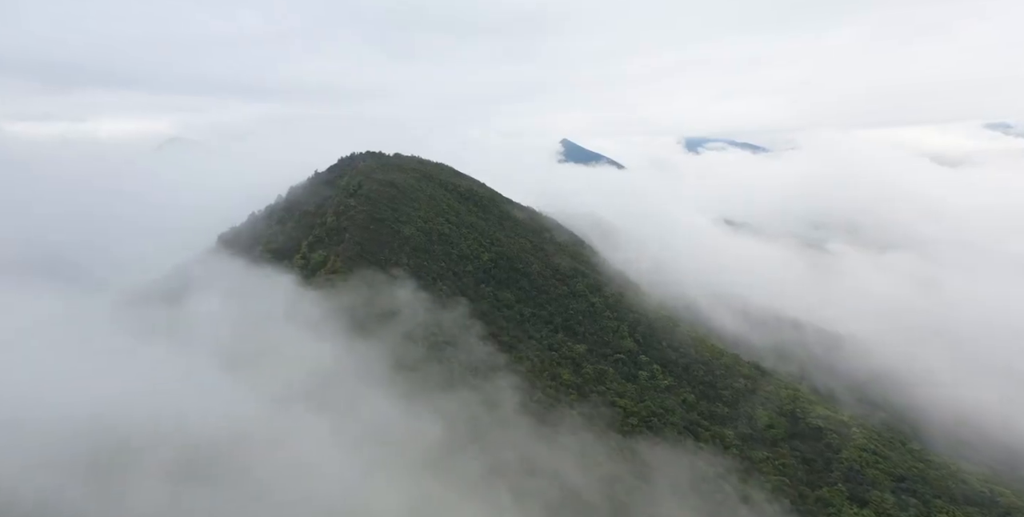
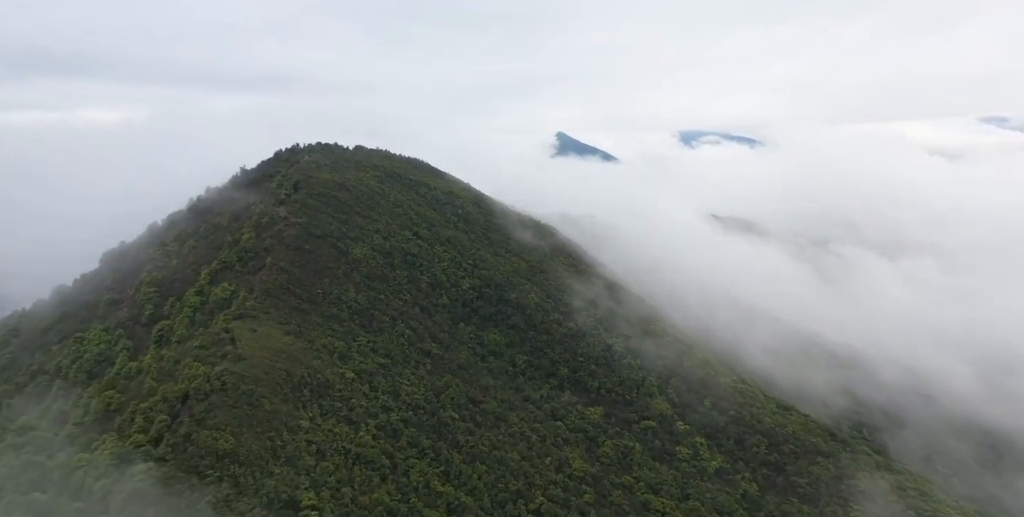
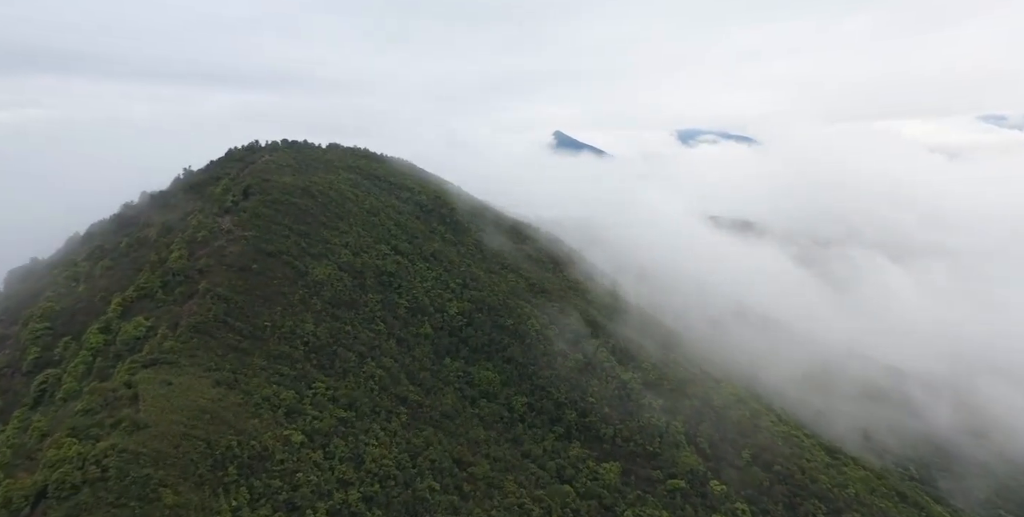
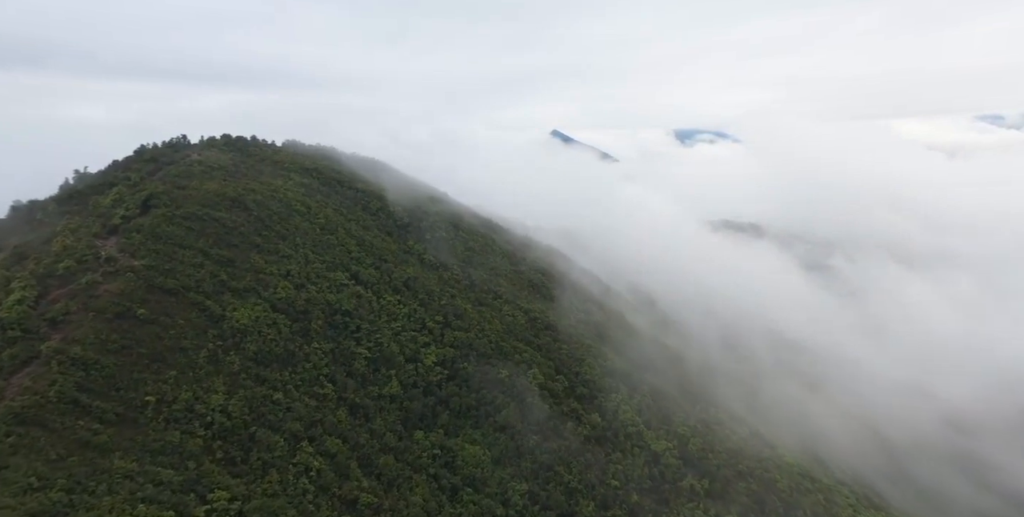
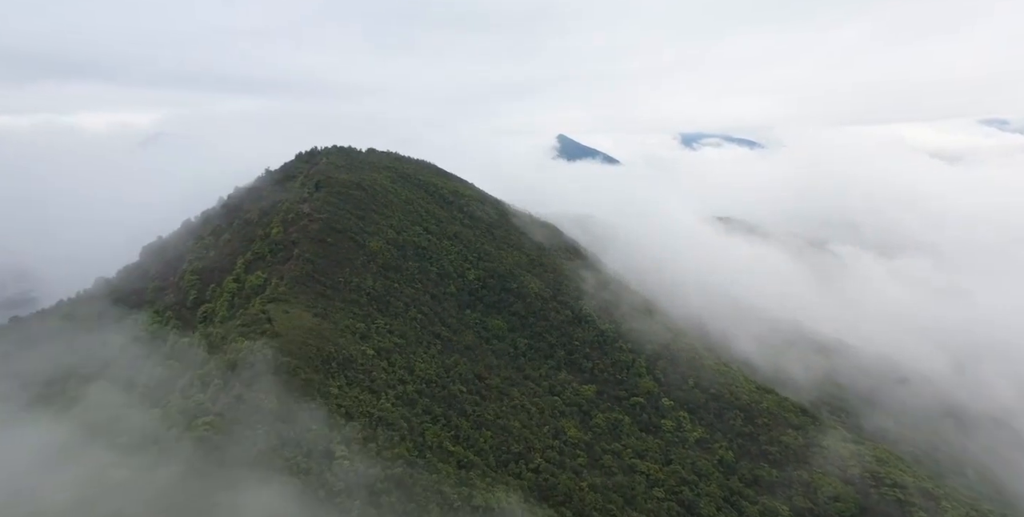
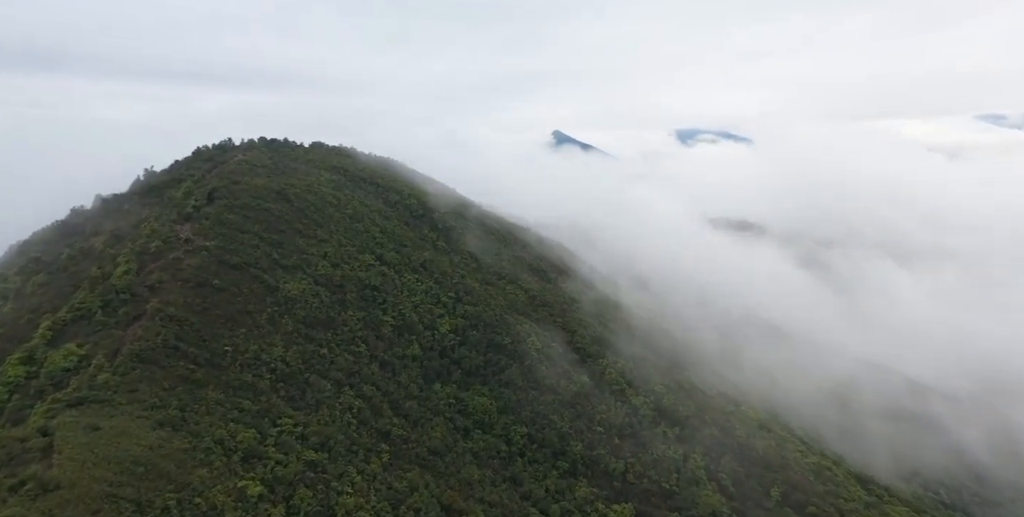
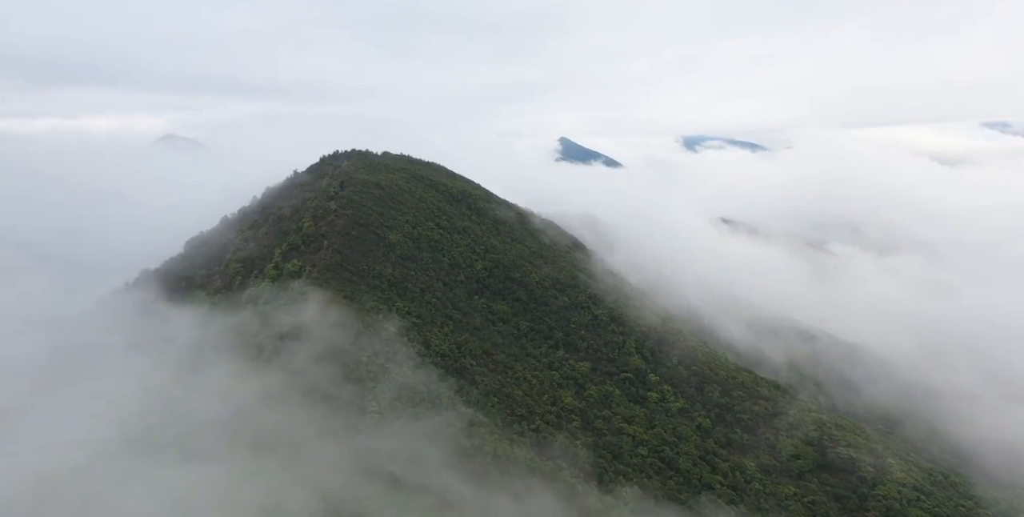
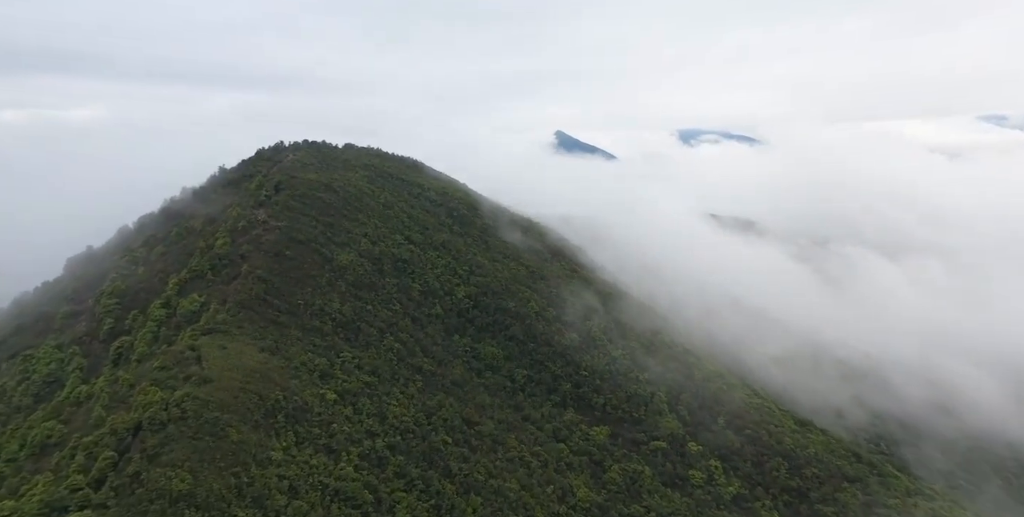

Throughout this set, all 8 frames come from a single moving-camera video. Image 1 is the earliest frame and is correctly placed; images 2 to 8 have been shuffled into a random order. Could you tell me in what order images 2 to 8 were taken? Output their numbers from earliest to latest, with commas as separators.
7, 5, 2, 8, 3, 6, 4
